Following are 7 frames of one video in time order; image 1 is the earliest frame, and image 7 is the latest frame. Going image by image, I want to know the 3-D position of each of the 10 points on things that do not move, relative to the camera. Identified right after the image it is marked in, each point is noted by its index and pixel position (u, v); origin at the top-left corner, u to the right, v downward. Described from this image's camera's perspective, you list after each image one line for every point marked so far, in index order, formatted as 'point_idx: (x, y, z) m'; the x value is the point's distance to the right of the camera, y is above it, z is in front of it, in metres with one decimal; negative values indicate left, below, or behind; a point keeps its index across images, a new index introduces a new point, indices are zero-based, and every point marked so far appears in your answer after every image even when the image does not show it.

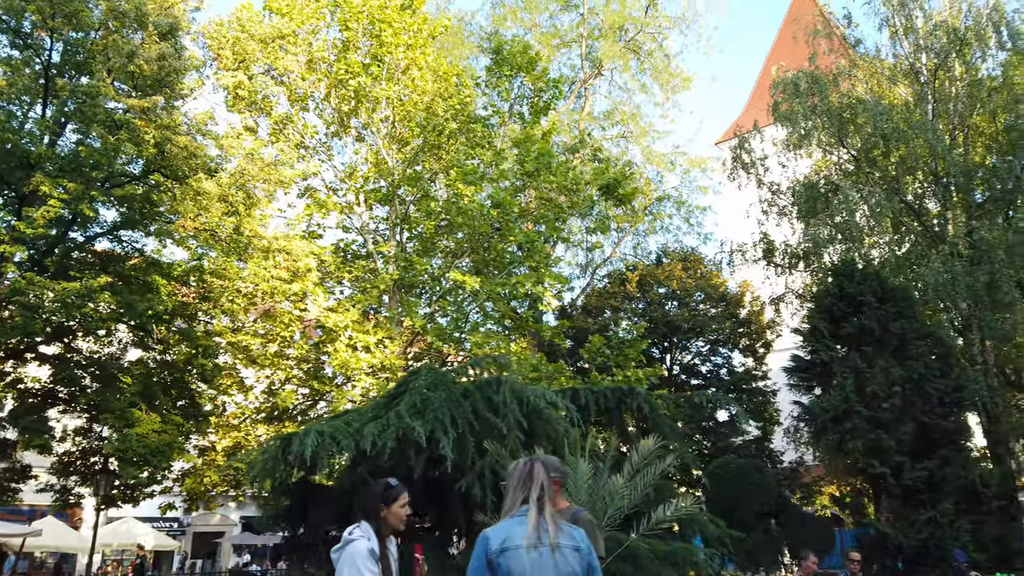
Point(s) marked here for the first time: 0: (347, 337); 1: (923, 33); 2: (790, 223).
0: (-3.5, -1.0, +16.1) m
1: (+9.4, +5.9, +17.5) m
2: (+6.9, +1.6, +19.0) m
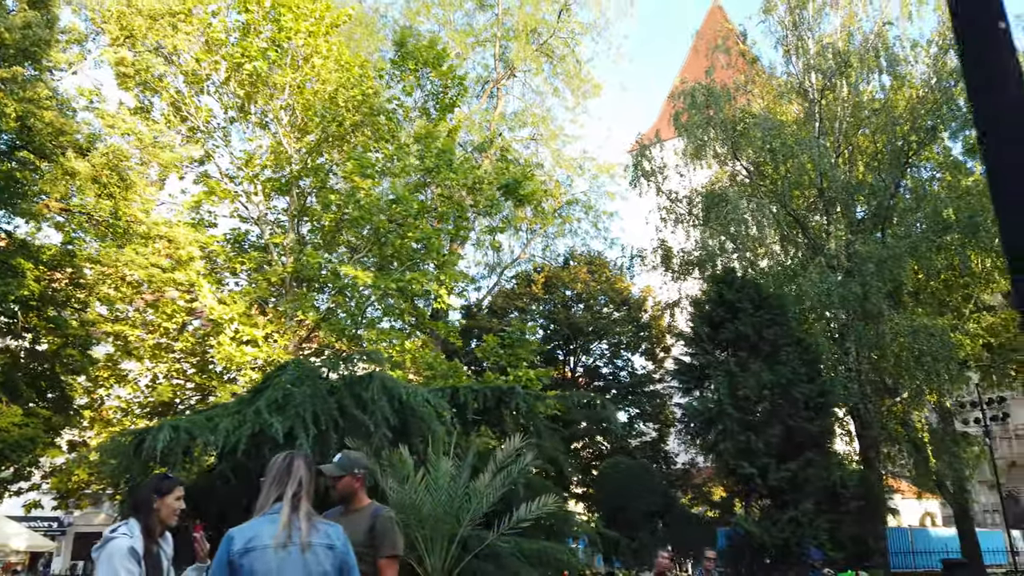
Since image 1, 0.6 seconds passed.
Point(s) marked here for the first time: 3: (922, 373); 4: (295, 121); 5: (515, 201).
0: (-5.7, -0.8, +15.5) m
1: (+7.2, +5.6, +18.3) m
2: (+4.4, +1.4, +19.6) m
3: (+8.6, -1.7, +16.6) m
4: (-5.1, +4.0, +18.1) m
5: (-0.2, +2.2, +18.7) m
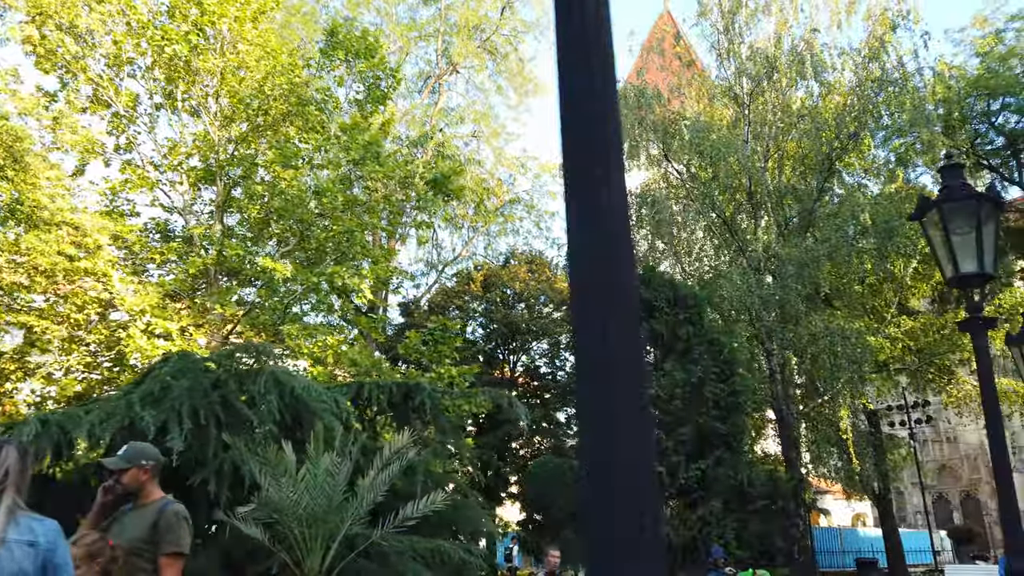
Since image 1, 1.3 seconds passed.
0: (-7.2, -0.7, +15.0) m
1: (+5.6, +5.6, +18.5) m
2: (+2.7, +1.4, +19.6) m
3: (+7.0, -1.8, +16.9) m
4: (-6.7, +4.1, +17.6) m
5: (-1.8, +2.3, +18.5) m
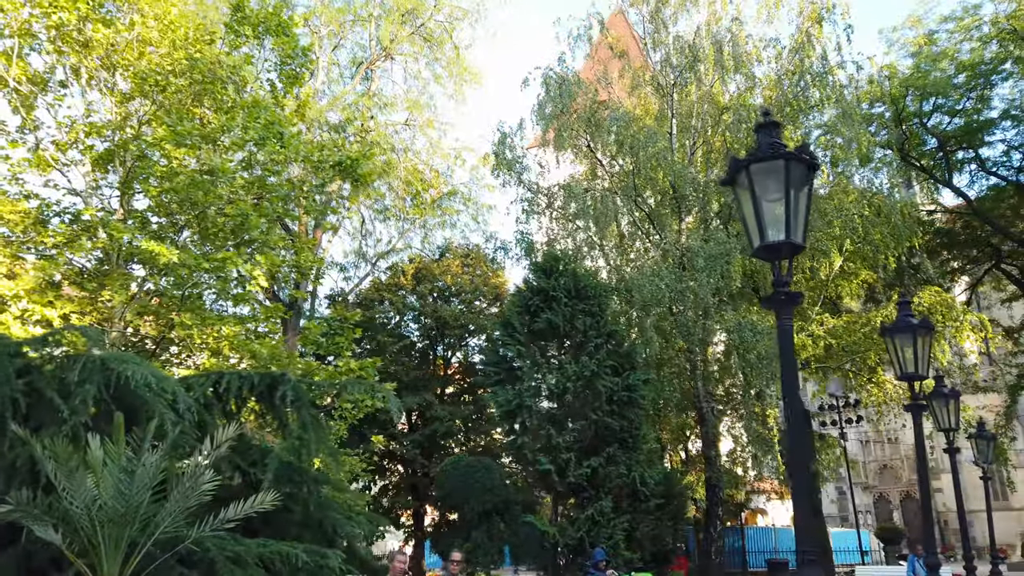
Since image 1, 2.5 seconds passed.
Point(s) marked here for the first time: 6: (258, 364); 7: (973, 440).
0: (-9.0, -0.4, +14.0) m
1: (+3.8, +5.7, +18.1) m
2: (+0.7, +1.6, +19.1) m
3: (+5.2, -1.7, +16.6) m
4: (-8.5, +4.4, +16.6) m
5: (-3.7, +2.5, +17.8) m
6: (-5.2, -1.5, +15.5) m
7: (+9.1, -3.0, +15.2) m
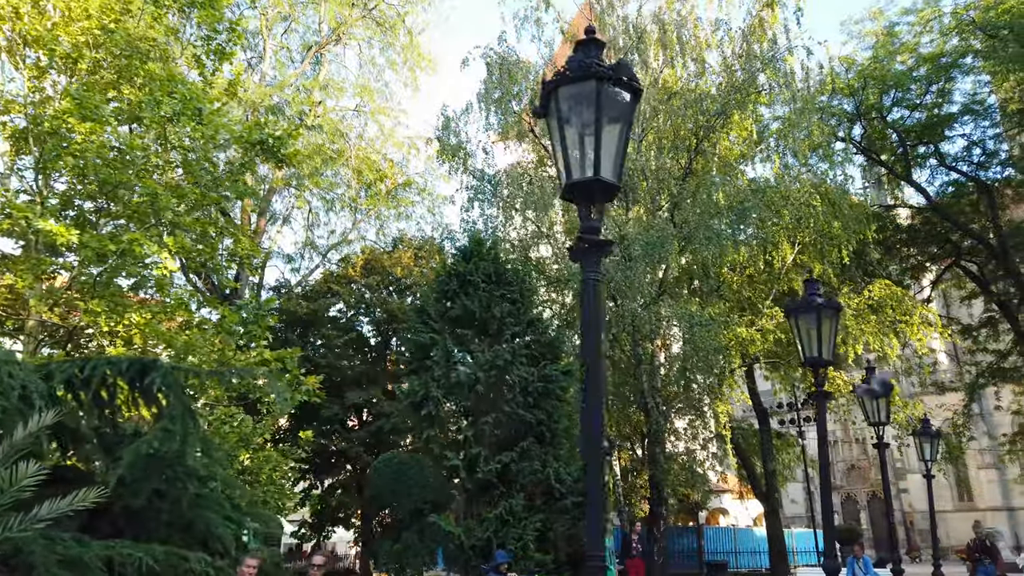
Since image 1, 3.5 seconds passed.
0: (-10.2, -0.1, +13.1) m
1: (+2.5, +5.9, +17.5) m
2: (-0.6, +1.8, +18.4) m
3: (+3.8, -1.5, +16.0) m
4: (-9.8, +4.7, +15.7) m
5: (-5.1, +2.8, +17.0) m
6: (-6.5, -1.3, +14.6) m
7: (+7.8, -2.9, +14.7) m
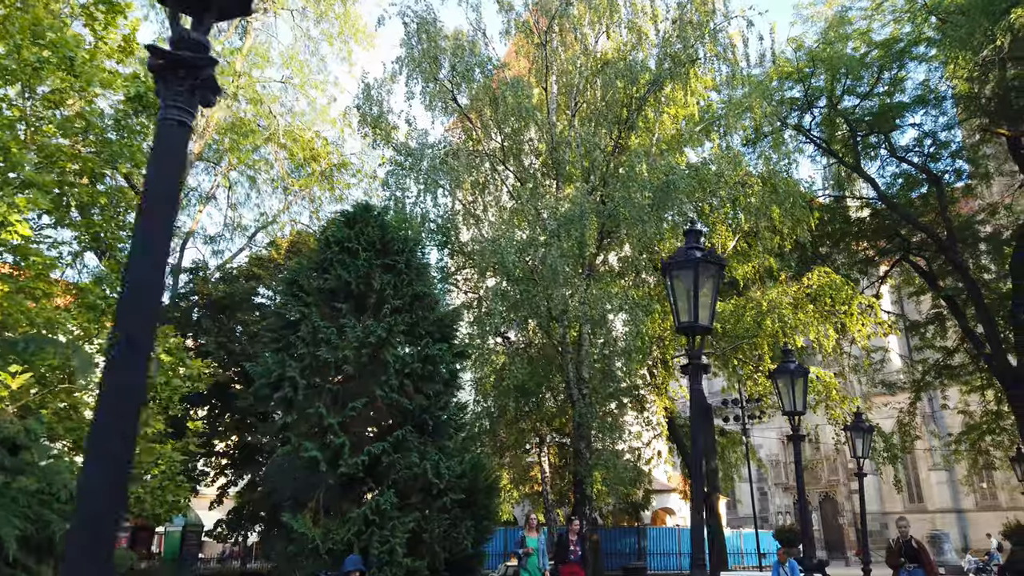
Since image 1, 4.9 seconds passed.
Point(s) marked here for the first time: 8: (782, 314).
0: (-11.8, +0.5, +11.4) m
1: (+0.9, +6.2, +16.3) m
2: (-2.3, +2.2, +17.1) m
3: (+2.1, -1.2, +14.9) m
4: (-11.4, +5.3, +14.1) m
5: (-6.7, +3.2, +15.5) m
6: (-8.1, -0.8, +13.1) m
7: (+6.1, -2.6, +13.7) m
8: (+5.9, -0.6, +16.4) m
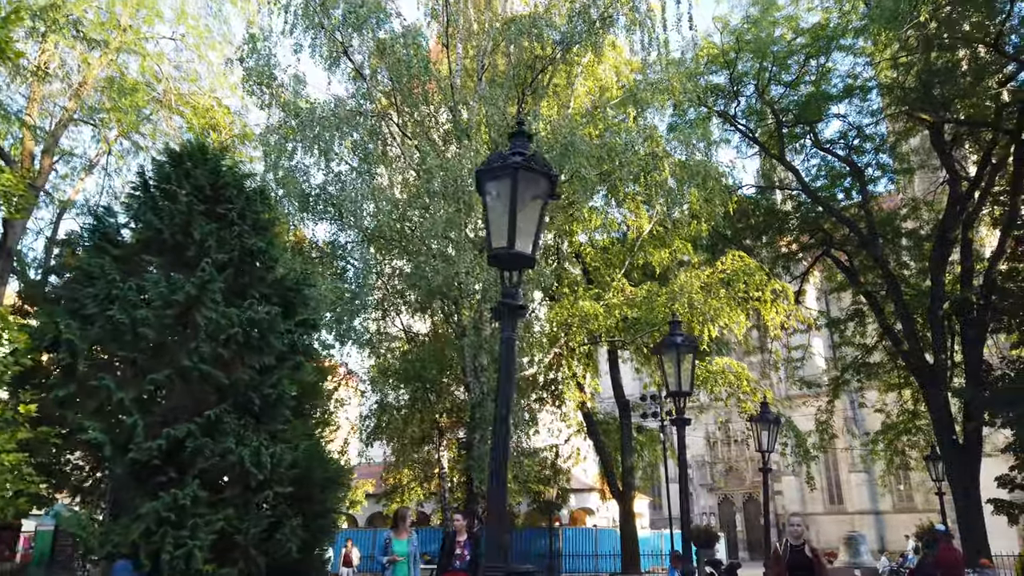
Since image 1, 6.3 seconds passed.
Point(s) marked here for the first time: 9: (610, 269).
0: (-13.4, +1.3, +9.1) m
1: (-1.0, +6.7, +14.9) m
2: (-4.4, +2.7, +15.5) m
3: (+0.1, -0.8, +13.6) m
4: (-13.1, +6.0, +11.8) m
5: (-8.6, +3.9, +13.6) m
6: (-9.9, -0.1, +11.1) m
7: (+4.2, -2.3, +12.8) m
8: (+3.8, -0.3, +15.4) m
9: (+2.4, +0.5, +17.5) m
